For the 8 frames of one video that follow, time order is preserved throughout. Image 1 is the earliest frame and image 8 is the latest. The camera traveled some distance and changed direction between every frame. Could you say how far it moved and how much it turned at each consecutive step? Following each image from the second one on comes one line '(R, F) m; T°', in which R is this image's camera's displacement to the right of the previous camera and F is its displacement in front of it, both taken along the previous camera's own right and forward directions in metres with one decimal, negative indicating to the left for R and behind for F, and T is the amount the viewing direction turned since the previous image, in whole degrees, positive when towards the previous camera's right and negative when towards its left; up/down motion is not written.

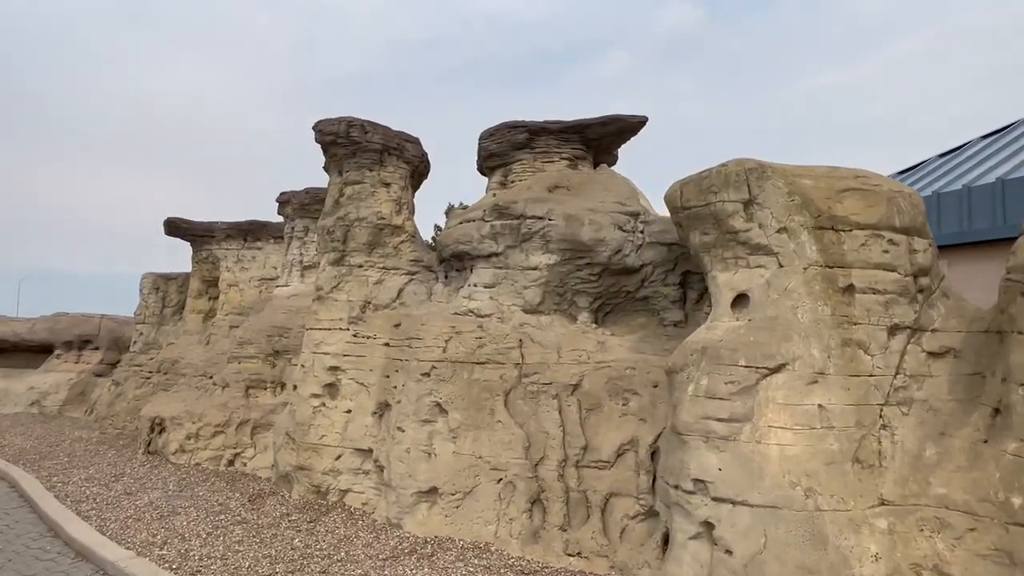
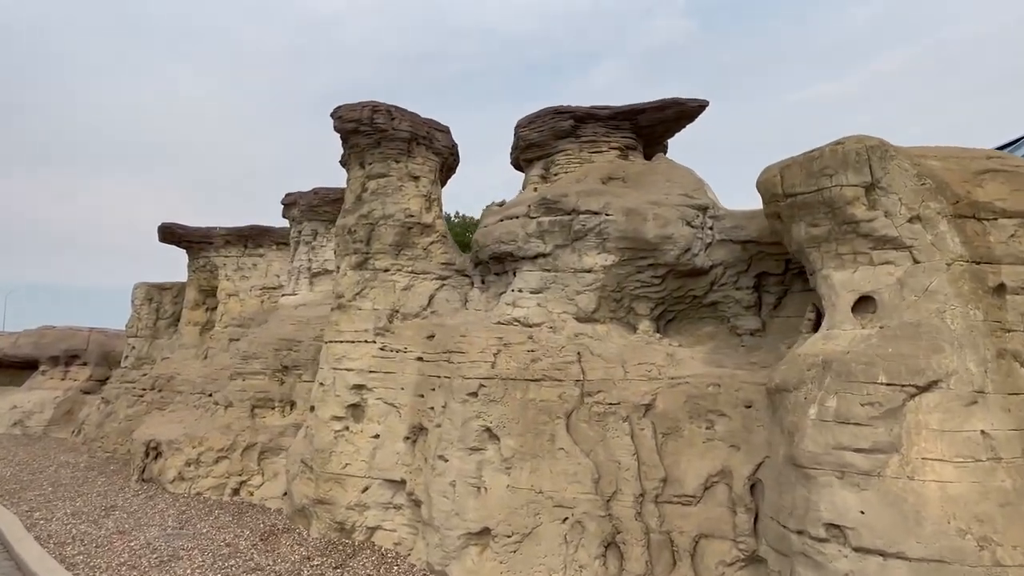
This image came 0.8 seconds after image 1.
(-0.6, +1.0) m; +1°
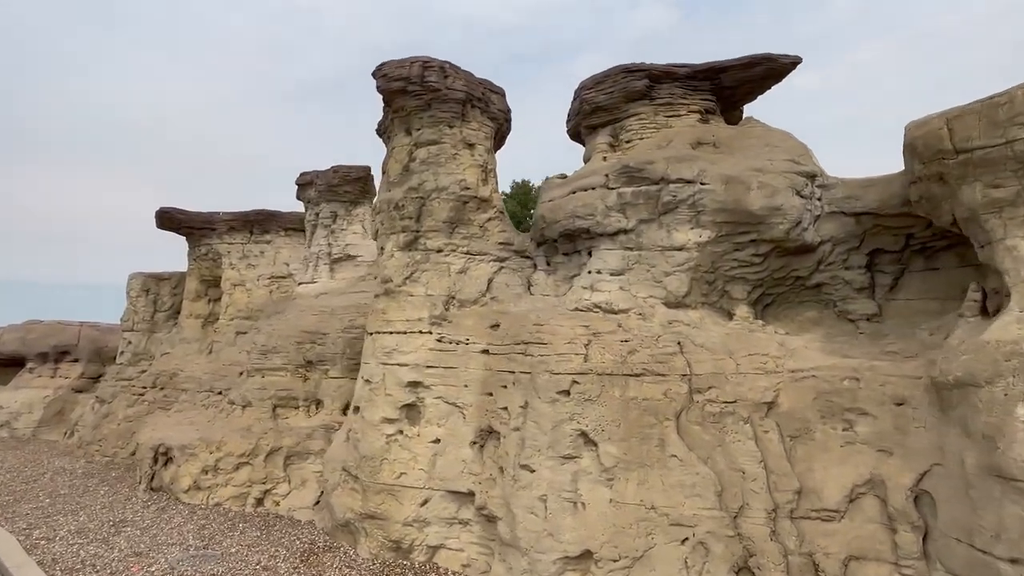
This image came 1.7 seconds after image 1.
(-0.9, +0.9) m; +1°
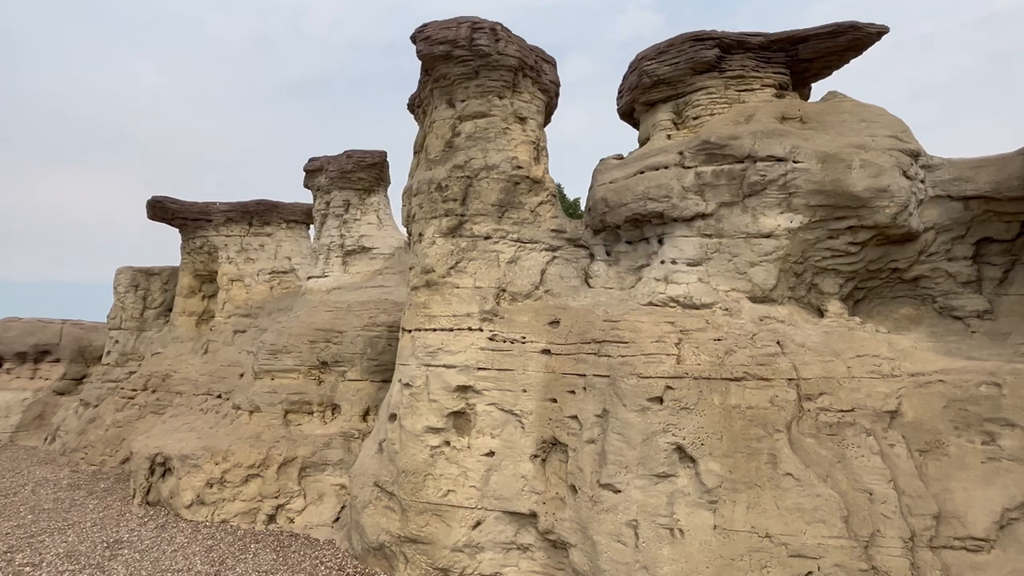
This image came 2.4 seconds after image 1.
(-0.7, +0.8) m; +1°
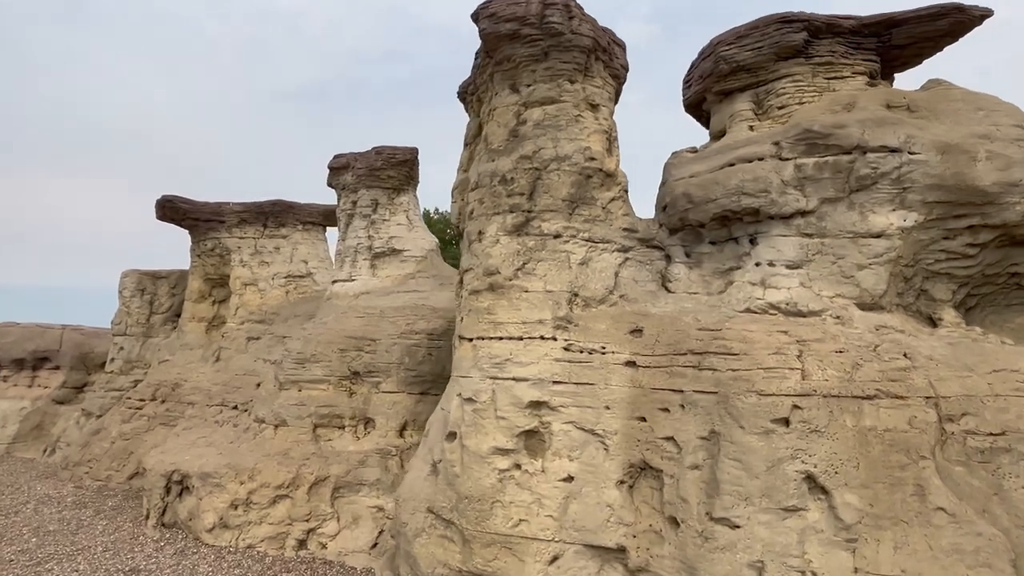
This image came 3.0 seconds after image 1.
(-0.6, +0.6) m; +1°
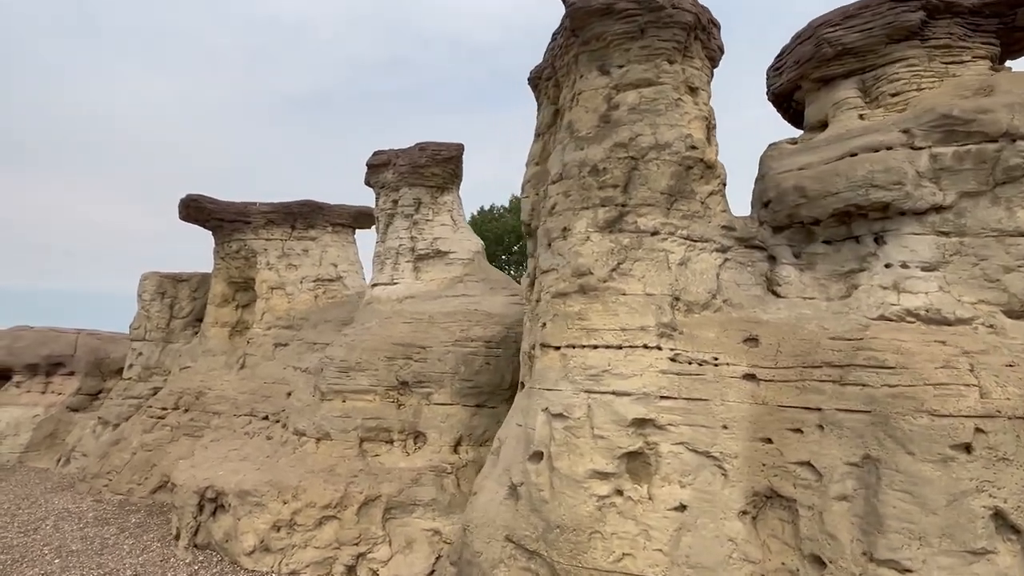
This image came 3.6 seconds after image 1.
(-0.7, +0.6) m; 0°
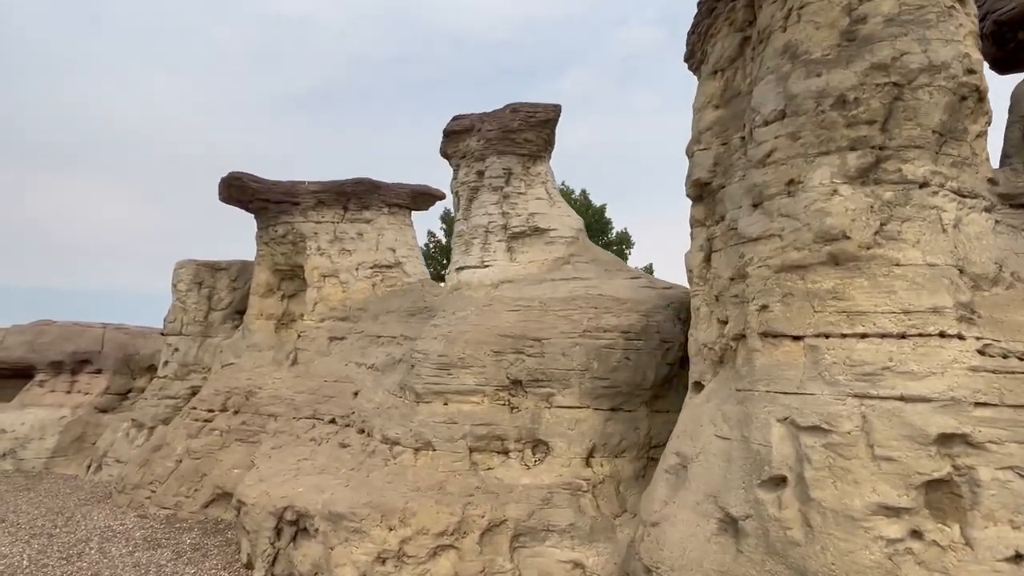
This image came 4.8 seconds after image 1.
(-1.2, +1.2) m; 0°
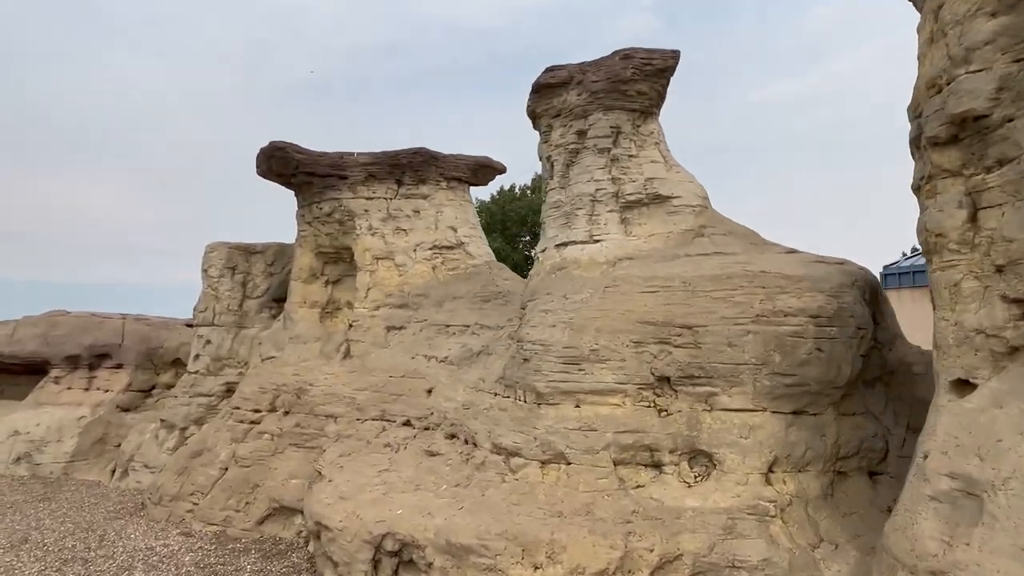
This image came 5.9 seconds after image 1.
(-1.1, +1.1) m; 0°
